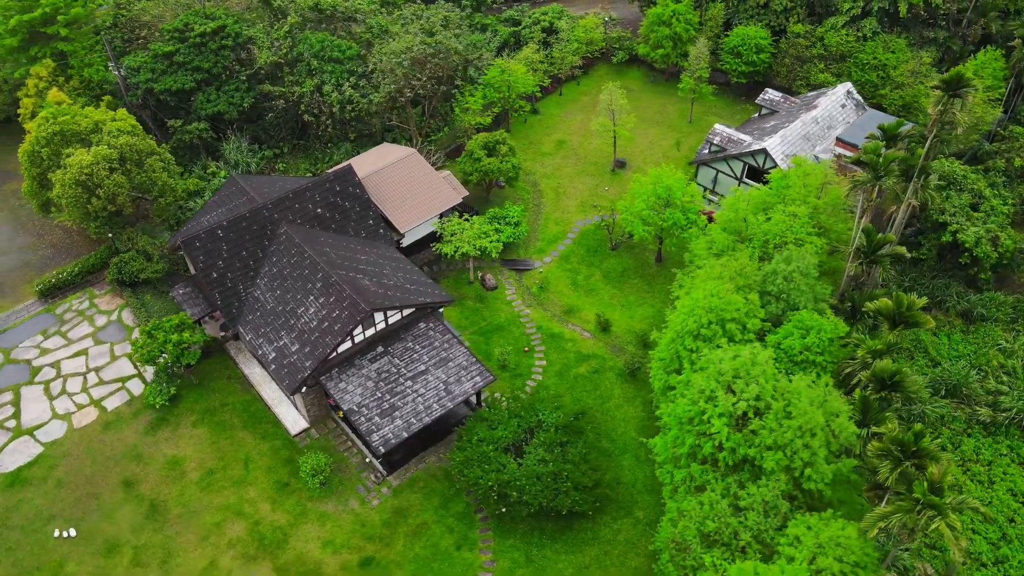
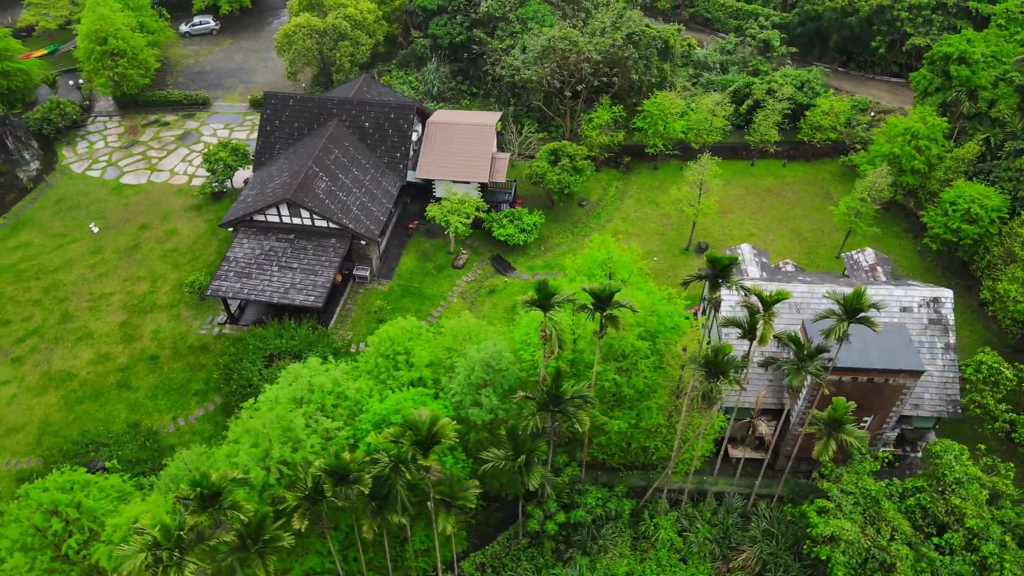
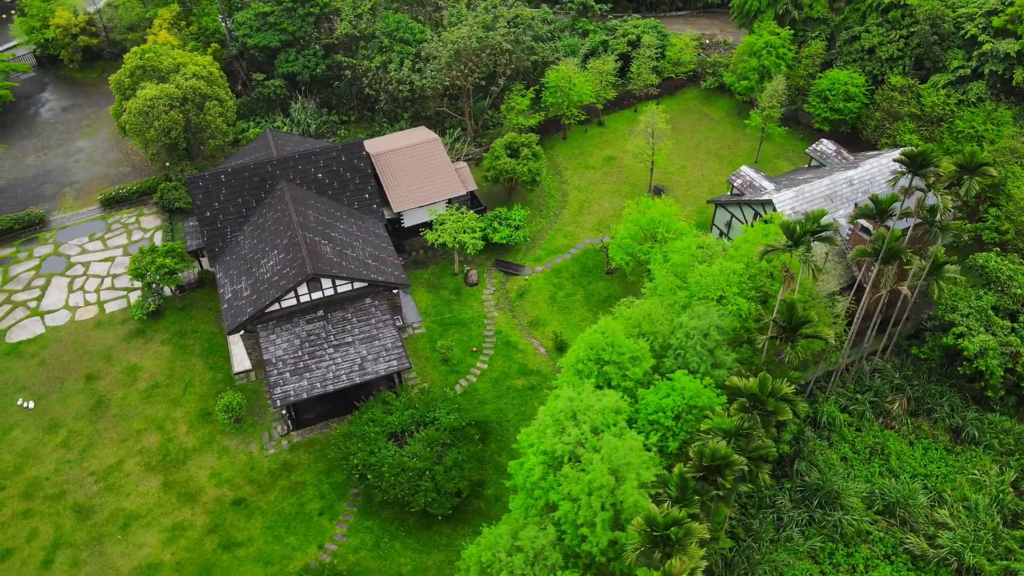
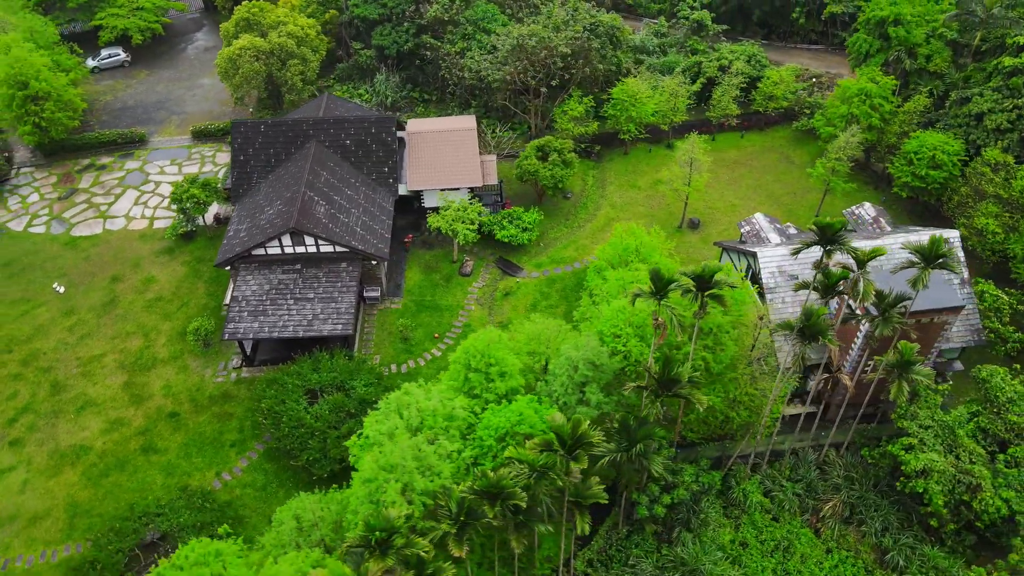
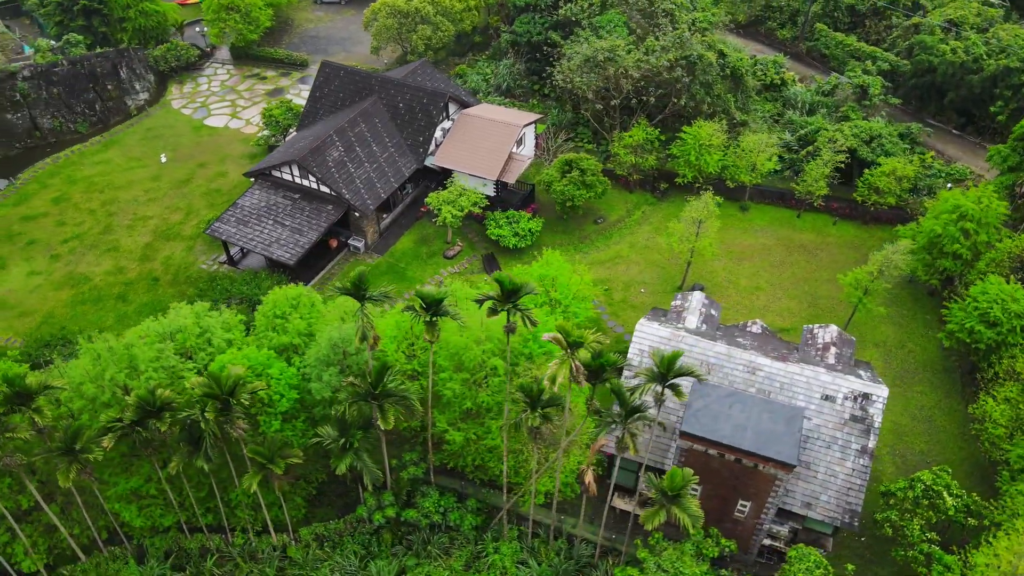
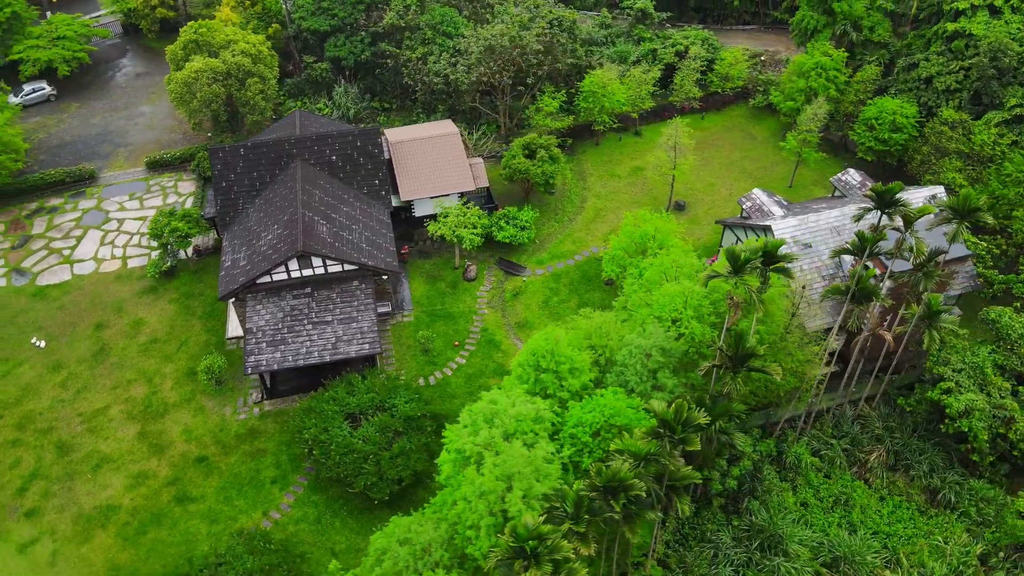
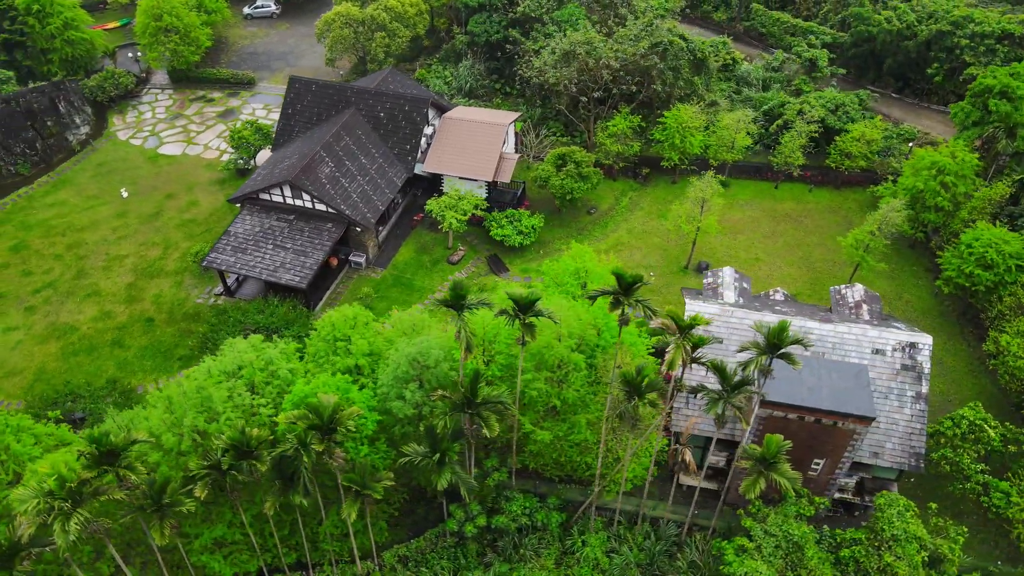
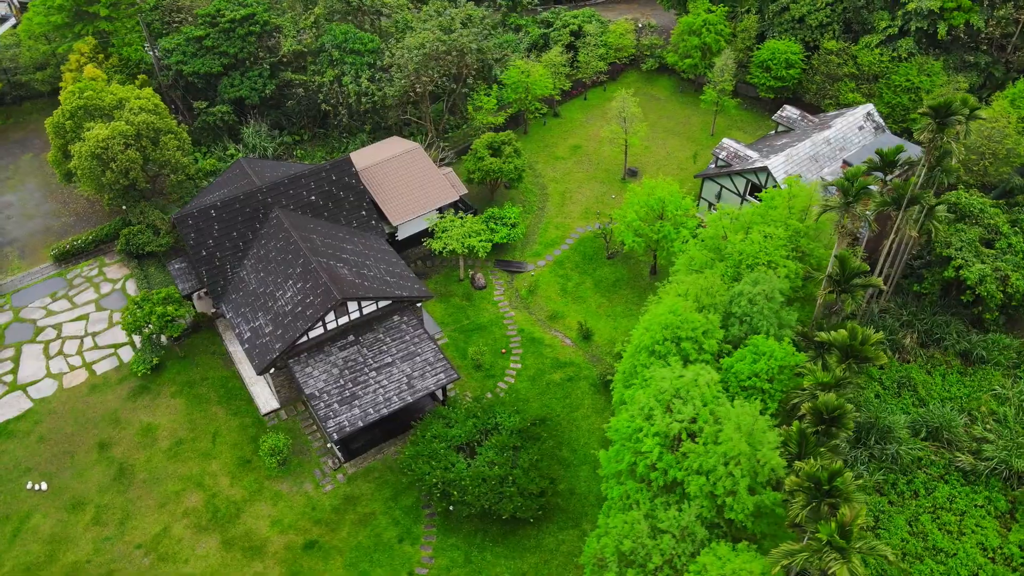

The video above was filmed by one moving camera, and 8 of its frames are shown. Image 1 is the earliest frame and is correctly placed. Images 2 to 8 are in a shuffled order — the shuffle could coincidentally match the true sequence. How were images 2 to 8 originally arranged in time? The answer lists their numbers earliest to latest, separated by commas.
8, 3, 6, 4, 2, 7, 5
